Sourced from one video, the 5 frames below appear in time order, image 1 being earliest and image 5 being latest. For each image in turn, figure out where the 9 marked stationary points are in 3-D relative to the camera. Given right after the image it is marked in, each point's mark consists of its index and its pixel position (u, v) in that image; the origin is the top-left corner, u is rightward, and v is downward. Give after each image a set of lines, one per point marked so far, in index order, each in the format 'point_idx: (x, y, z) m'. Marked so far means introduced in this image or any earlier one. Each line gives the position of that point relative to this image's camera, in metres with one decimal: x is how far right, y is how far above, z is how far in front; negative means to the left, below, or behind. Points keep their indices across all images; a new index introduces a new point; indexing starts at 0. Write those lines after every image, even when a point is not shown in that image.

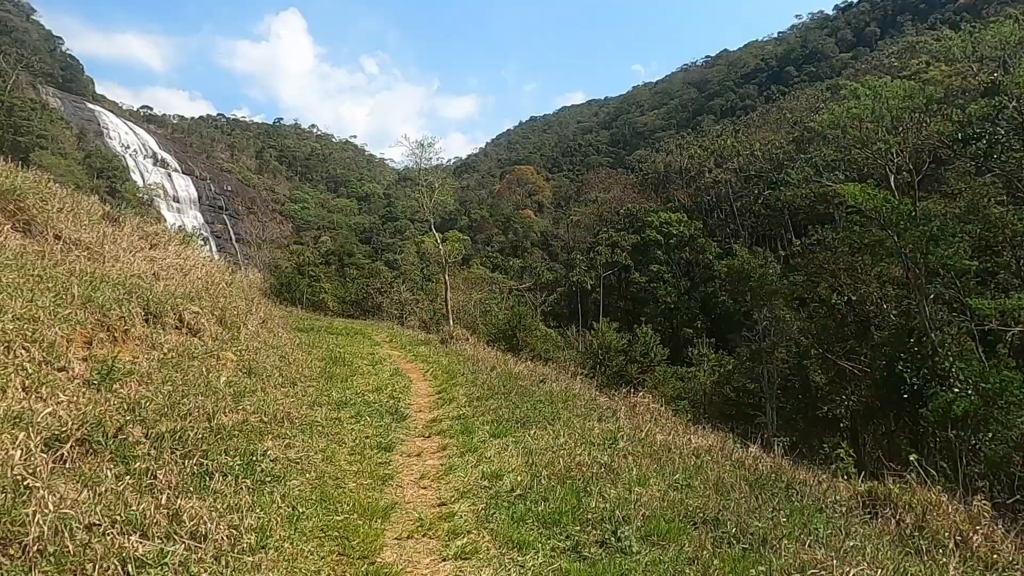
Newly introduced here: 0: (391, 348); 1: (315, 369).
0: (-2.4, -1.2, +11.3) m
1: (-2.6, -1.1, +7.4) m
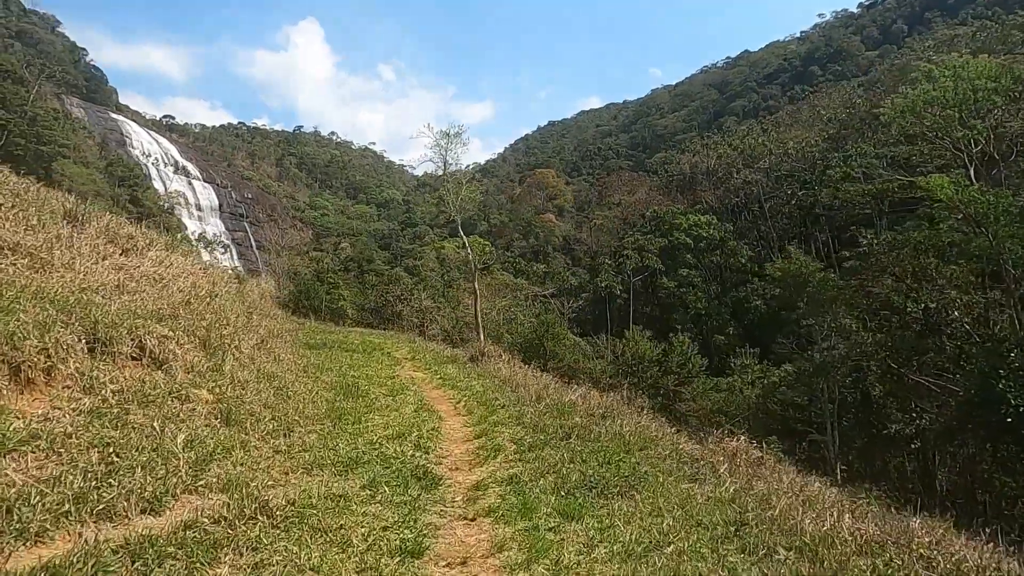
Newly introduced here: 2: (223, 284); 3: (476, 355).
0: (-1.6, -1.4, +9.7) m
1: (-2.0, -1.2, +5.9) m
2: (-6.2, 0.0, +12.2) m
3: (-0.7, -1.2, +11.3) m
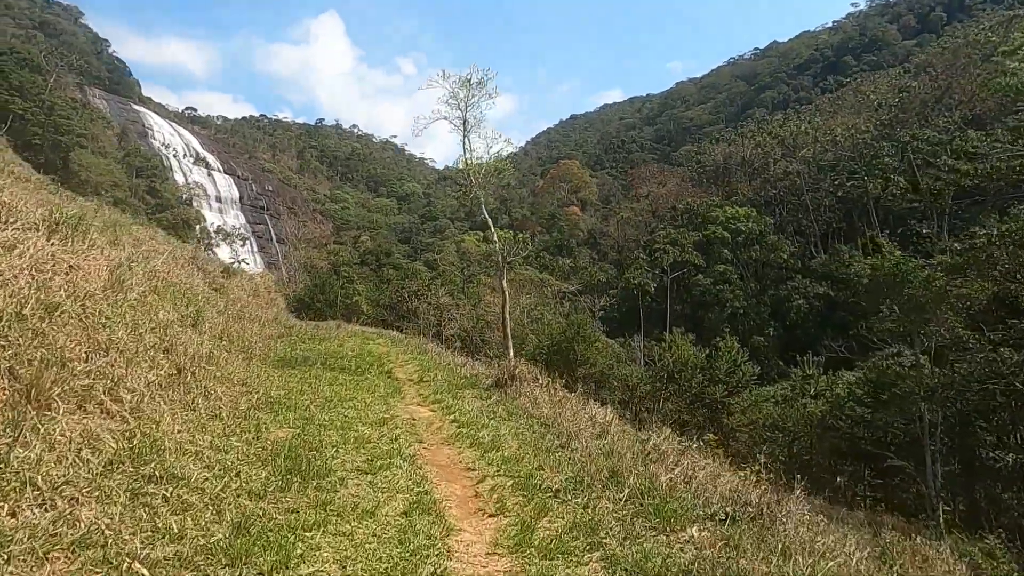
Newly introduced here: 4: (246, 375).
0: (-1.1, -1.4, +6.9) m
1: (-1.6, -1.3, +3.1) m
2: (-5.6, 0.0, +9.6) m
3: (-0.1, -1.2, +8.5) m
4: (-3.1, -1.0, +6.4) m
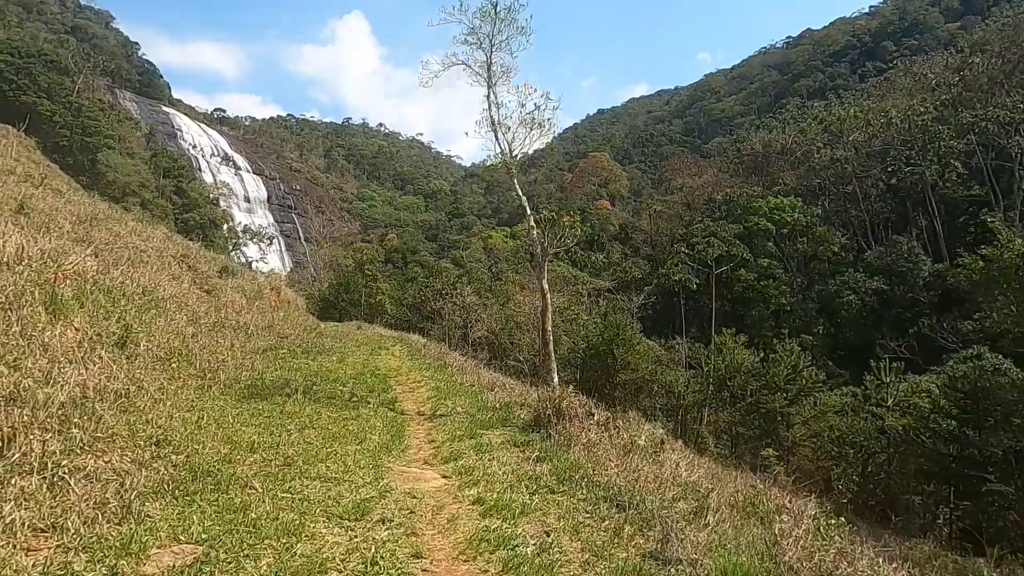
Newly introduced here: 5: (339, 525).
0: (-0.7, -1.5, +4.8) m
1: (-1.3, -1.3, +1.0) m
2: (-5.0, 0.0, +7.6) m
3: (+0.4, -1.2, +6.3) m
4: (-2.7, -1.0, +4.4) m
5: (-1.0, -1.4, +3.5) m
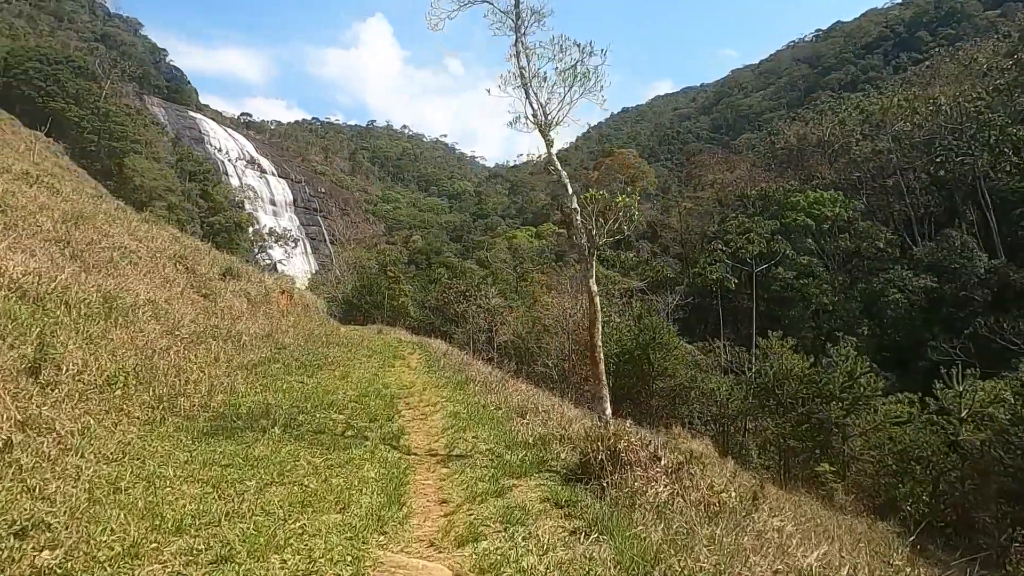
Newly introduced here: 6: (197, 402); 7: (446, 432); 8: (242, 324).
0: (-0.4, -1.5, +3.4) m
1: (-1.2, -1.4, -0.4) m
2: (-4.7, -0.1, +6.4) m
3: (+0.7, -1.3, +4.9) m
4: (-2.4, -1.1, +3.0) m
5: (-0.8, -1.4, +2.0) m
6: (-3.0, -1.1, +5.3) m
7: (-0.7, -1.4, +5.8) m
8: (-4.8, -0.6, +9.7) m
